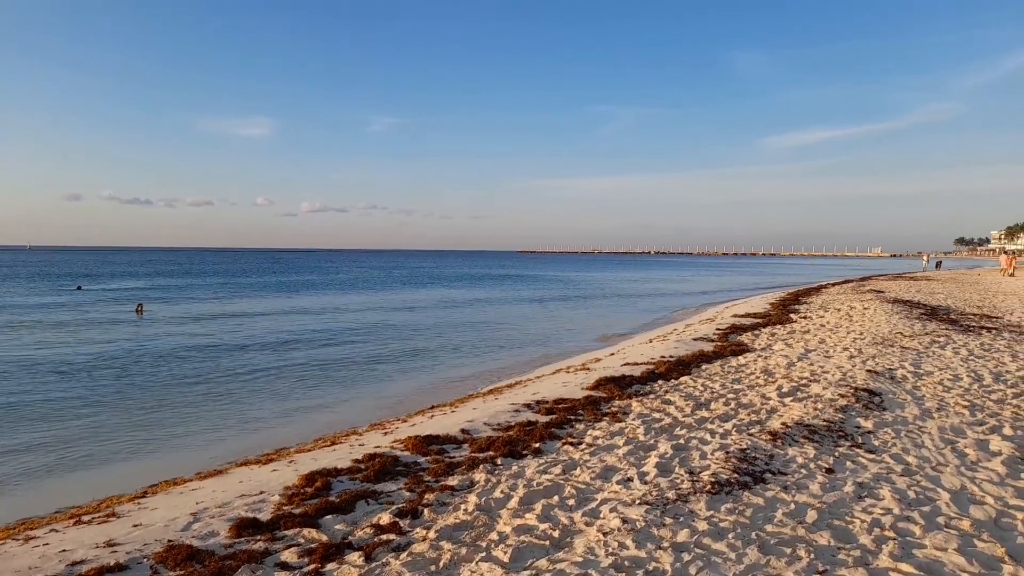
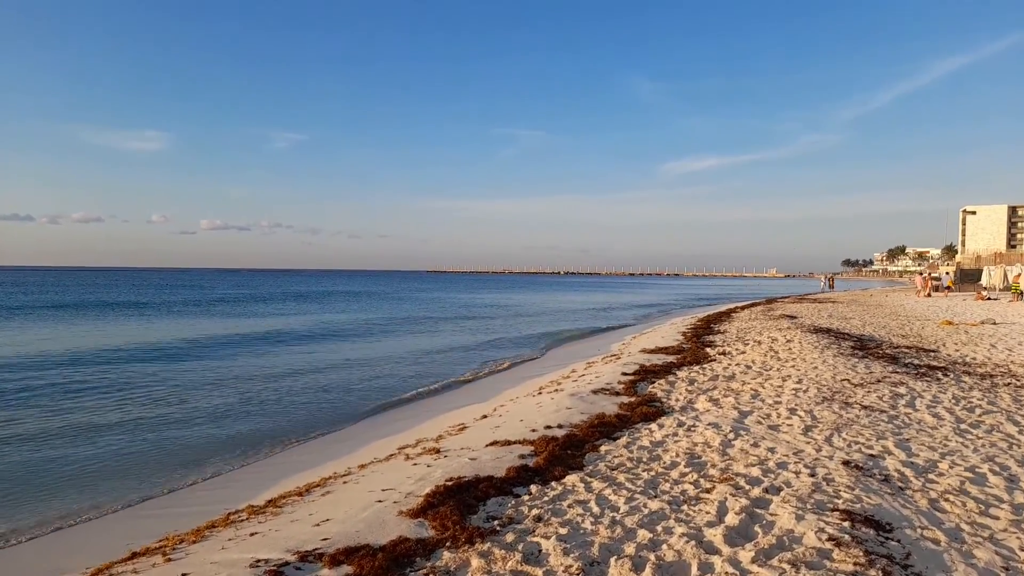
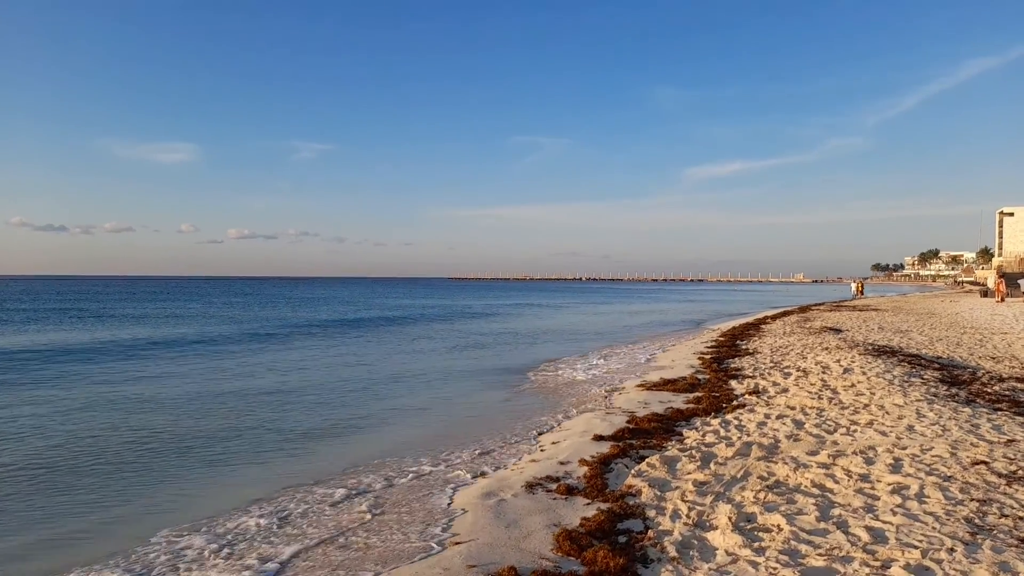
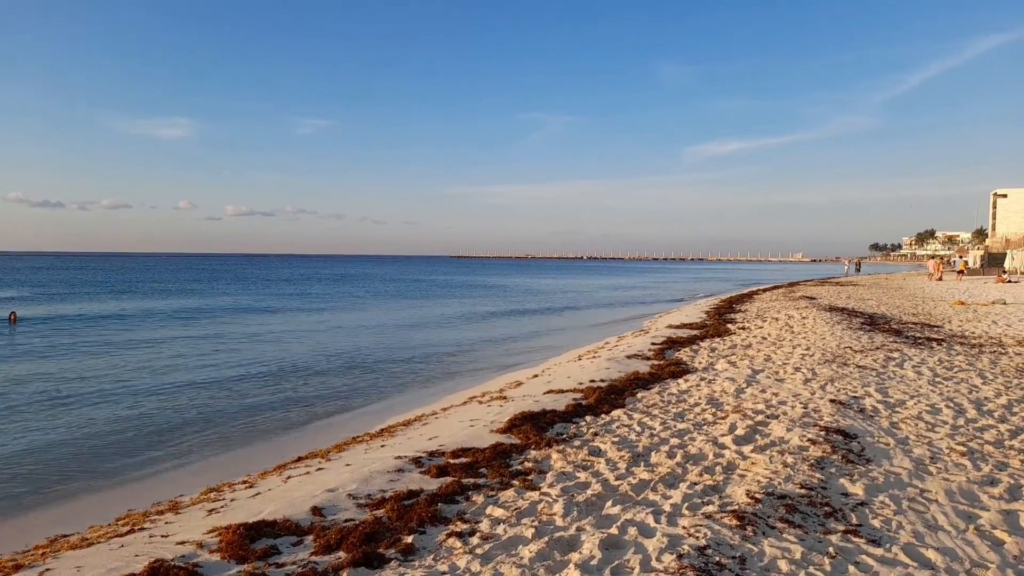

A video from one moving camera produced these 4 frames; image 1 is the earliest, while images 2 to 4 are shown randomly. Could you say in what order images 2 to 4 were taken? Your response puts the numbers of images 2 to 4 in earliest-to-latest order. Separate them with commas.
4, 2, 3
